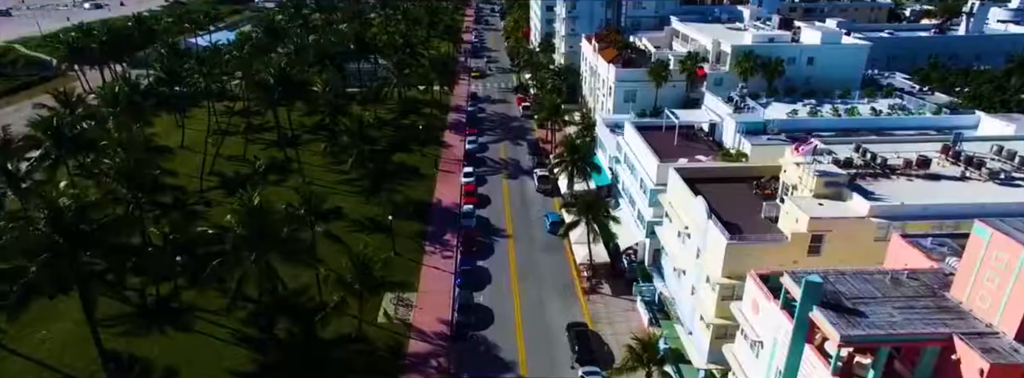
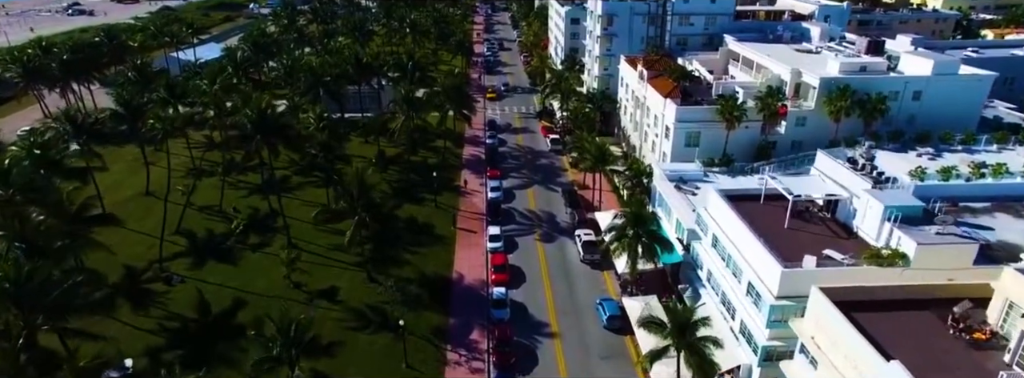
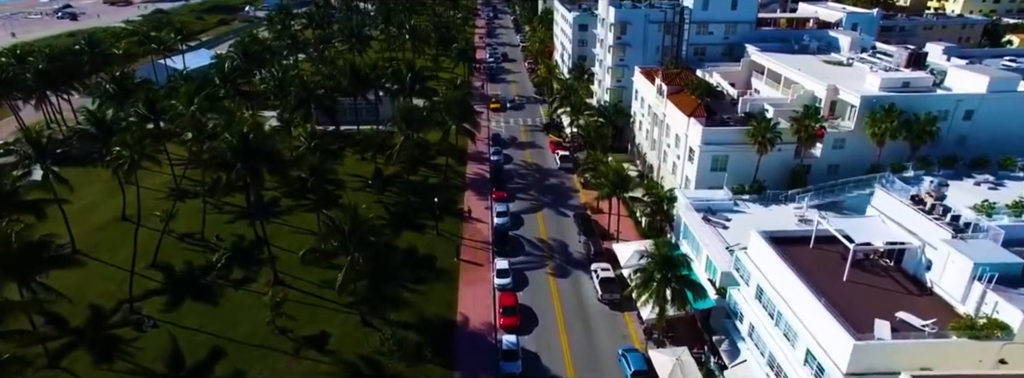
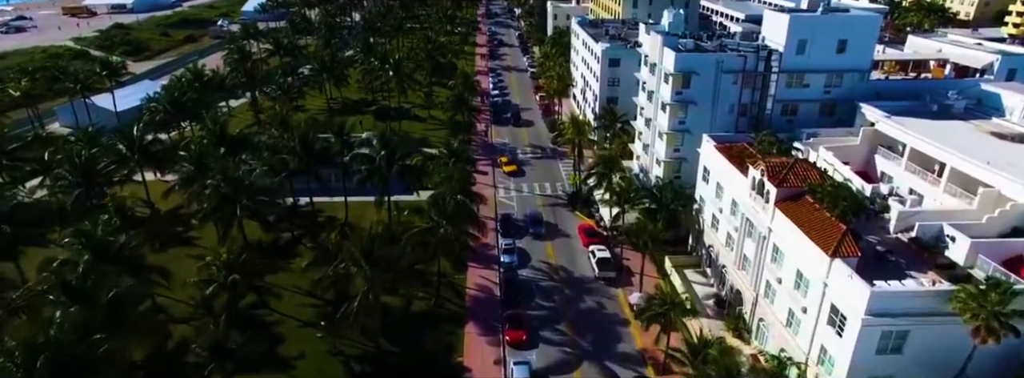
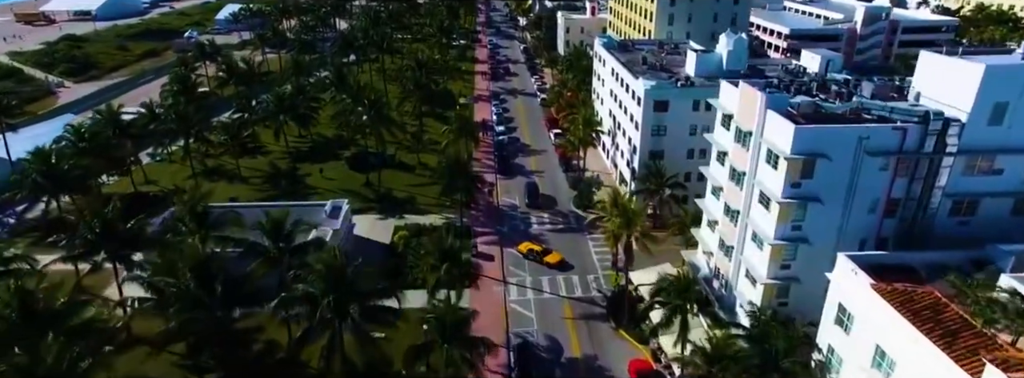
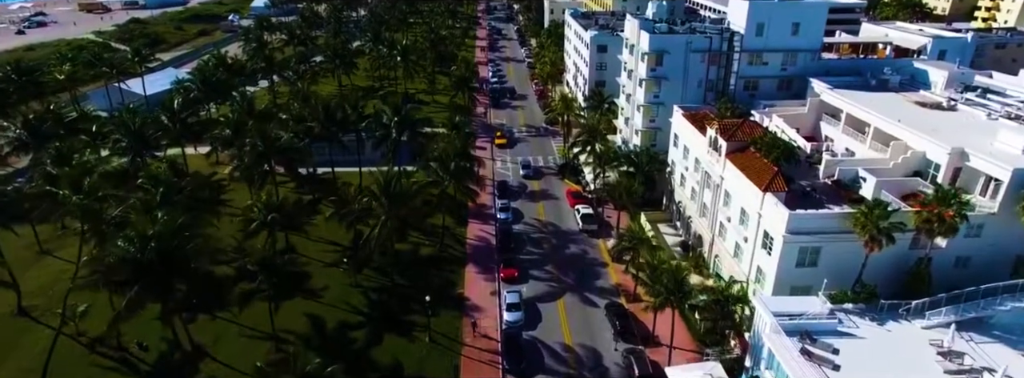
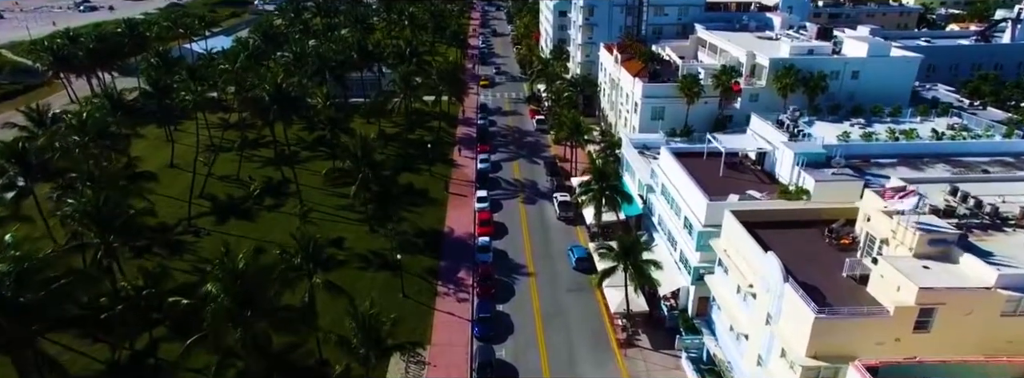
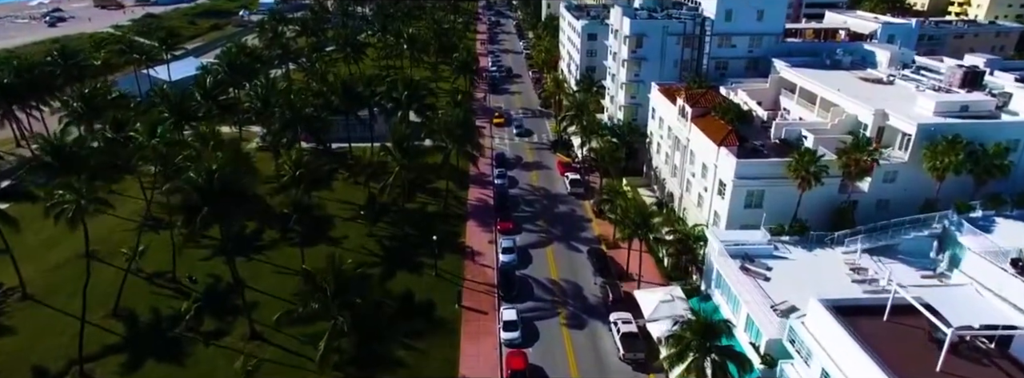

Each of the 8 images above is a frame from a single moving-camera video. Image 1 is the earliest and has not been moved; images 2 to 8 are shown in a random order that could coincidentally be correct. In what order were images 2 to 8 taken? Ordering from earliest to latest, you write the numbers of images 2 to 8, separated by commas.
7, 2, 3, 8, 6, 4, 5
